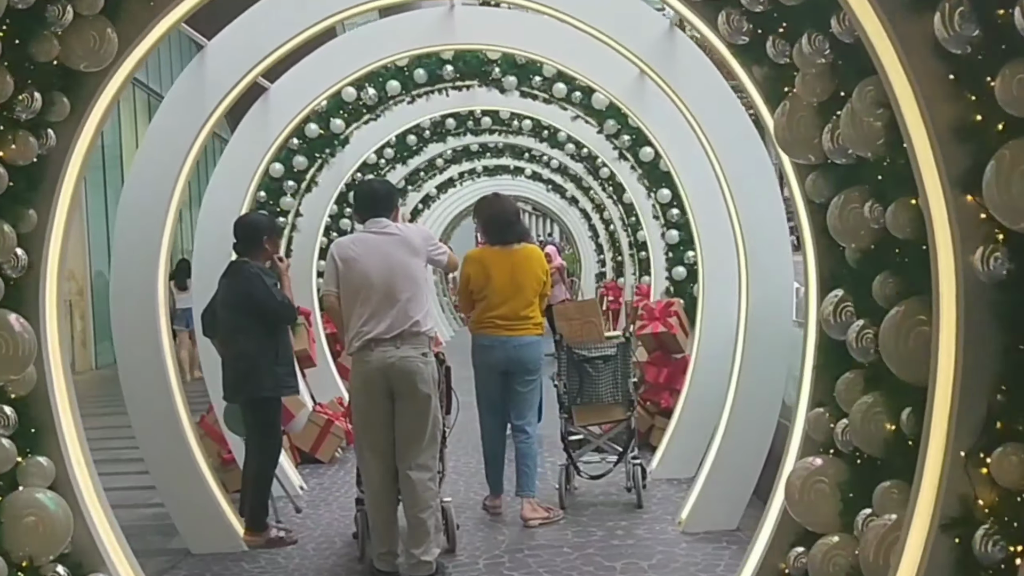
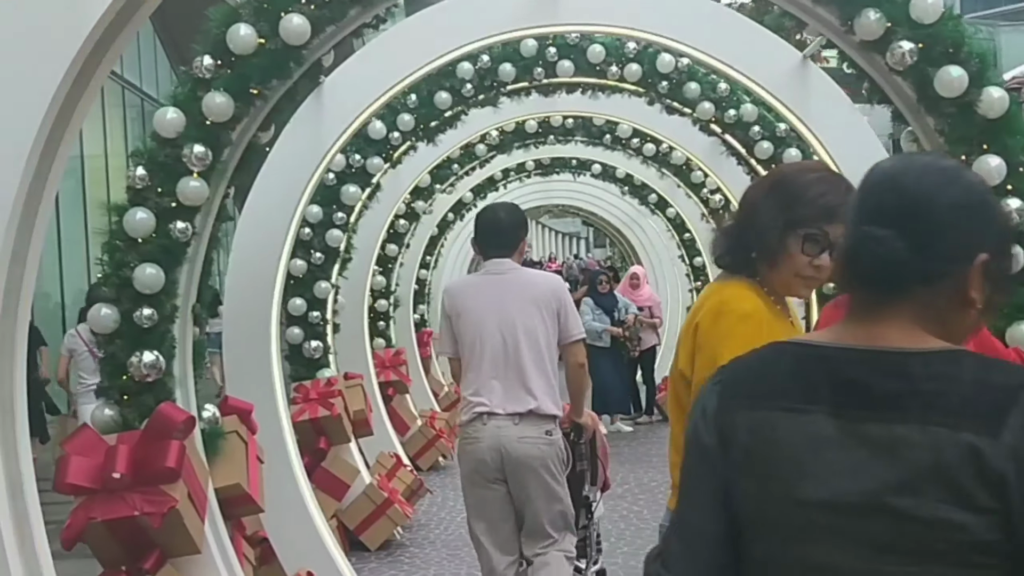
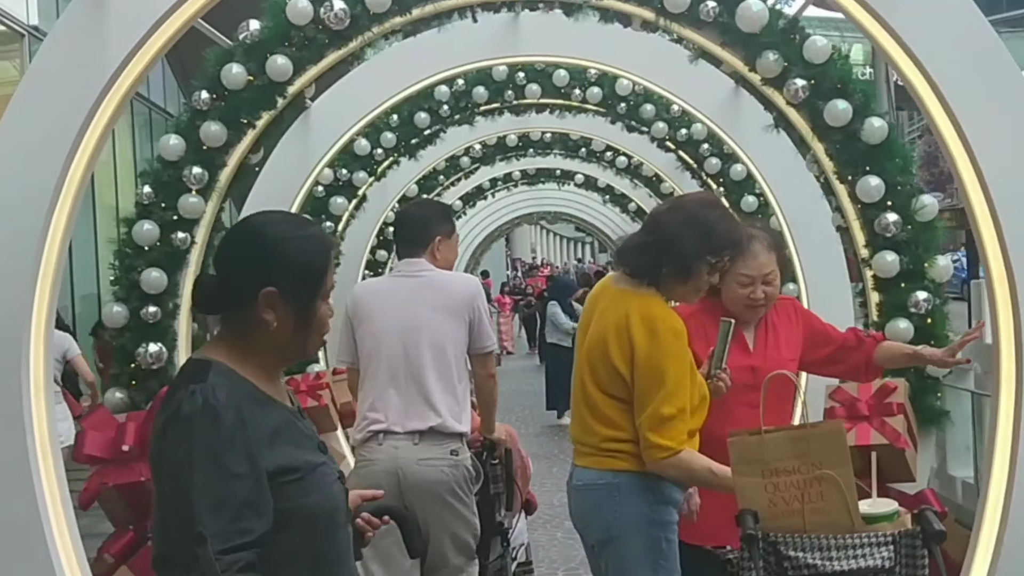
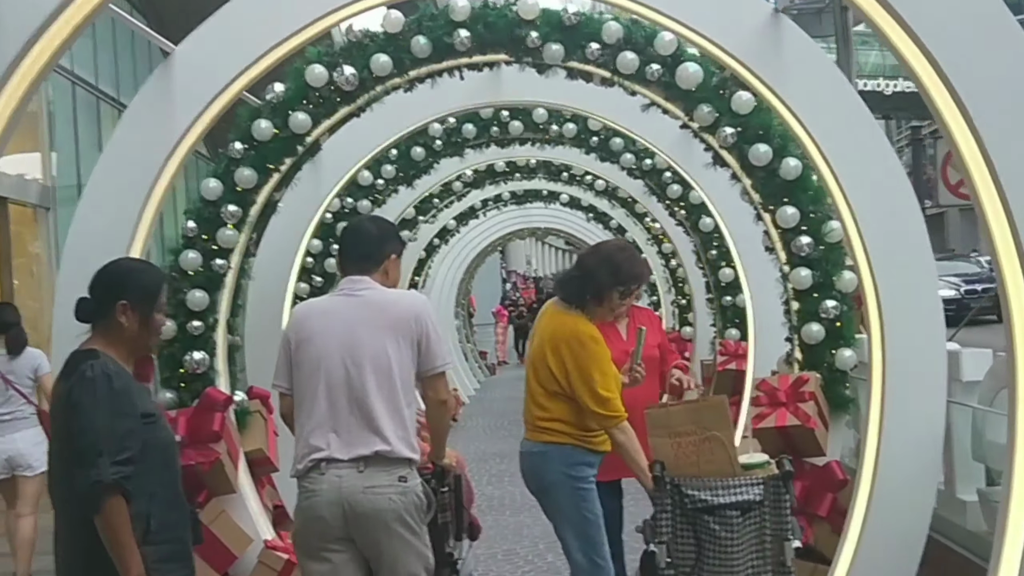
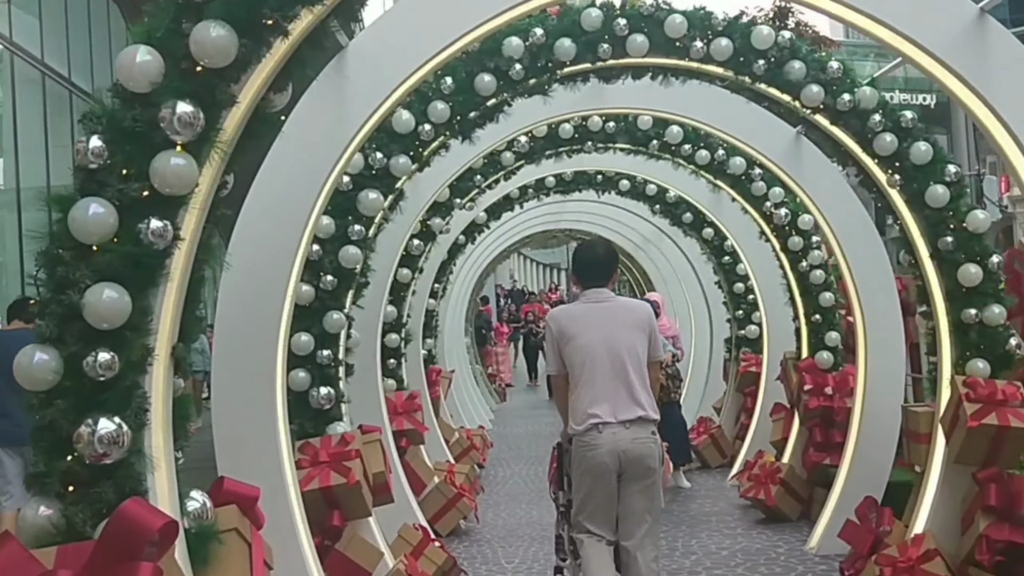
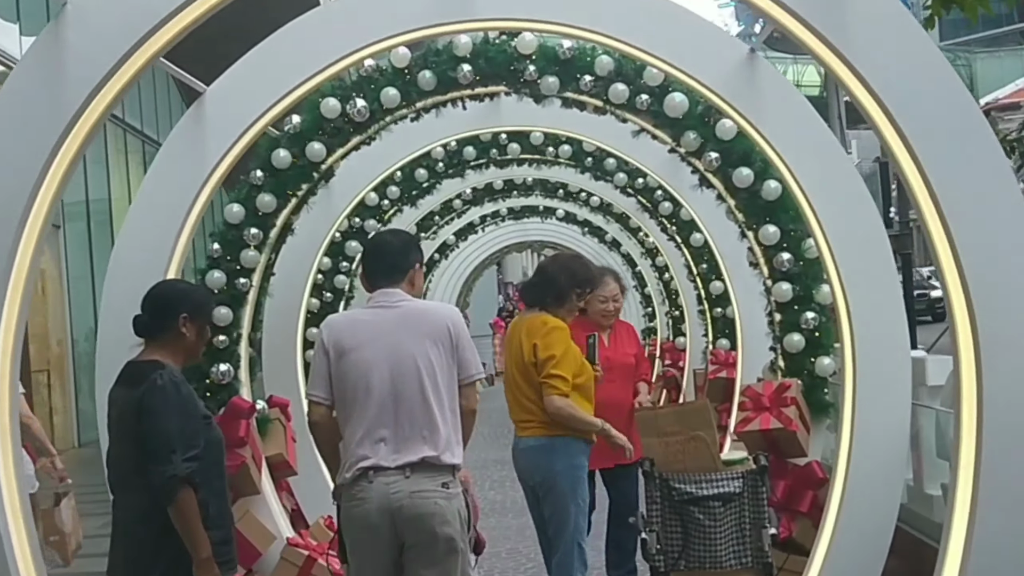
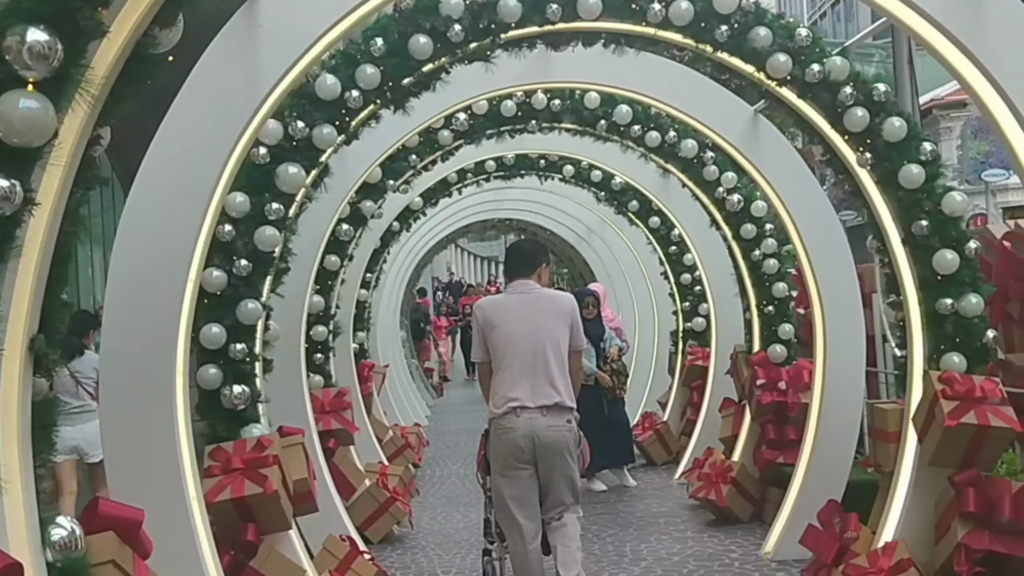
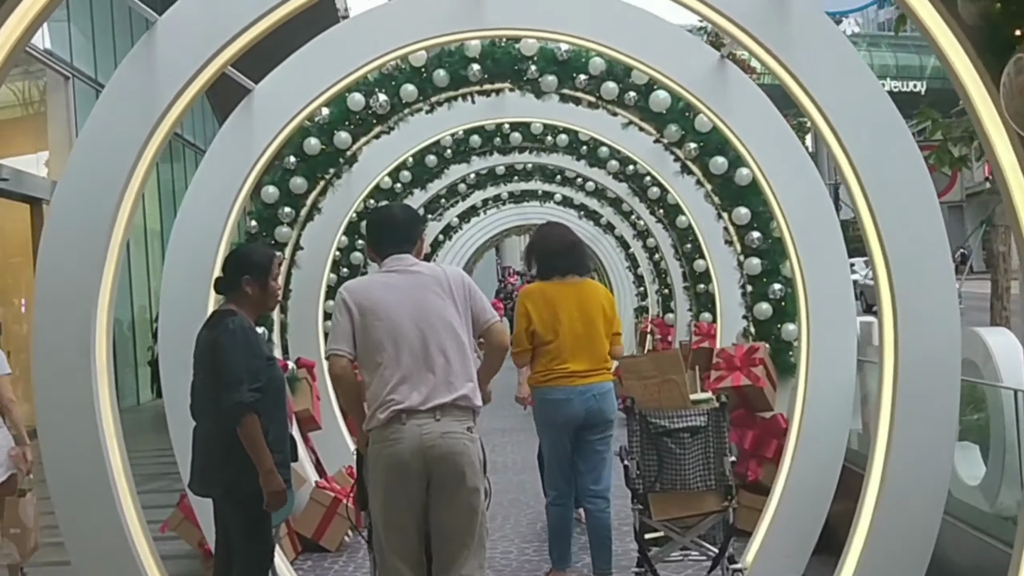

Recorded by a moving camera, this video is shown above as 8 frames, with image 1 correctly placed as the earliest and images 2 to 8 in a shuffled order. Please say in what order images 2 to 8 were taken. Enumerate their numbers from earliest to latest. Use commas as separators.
8, 6, 4, 3, 2, 5, 7
